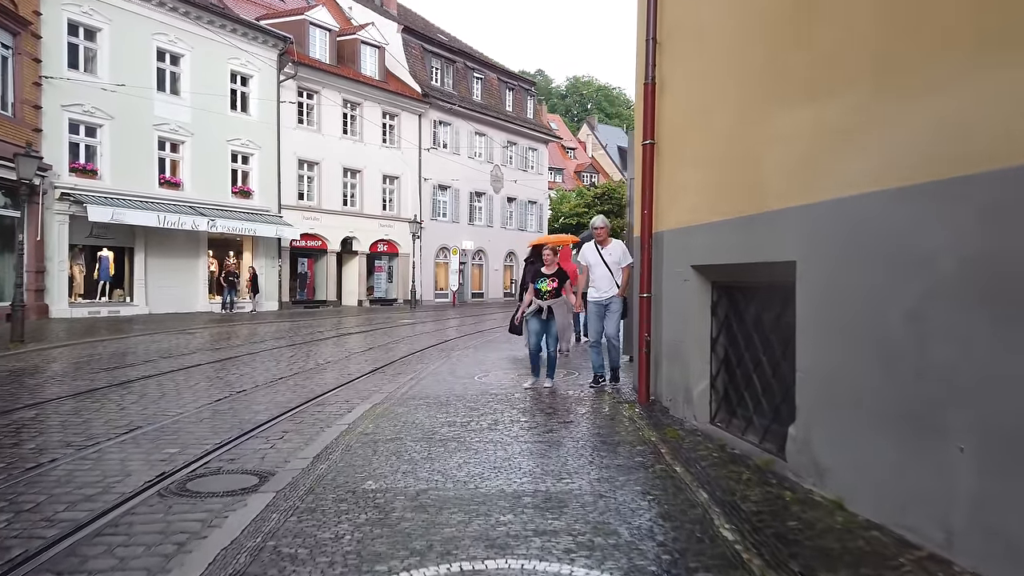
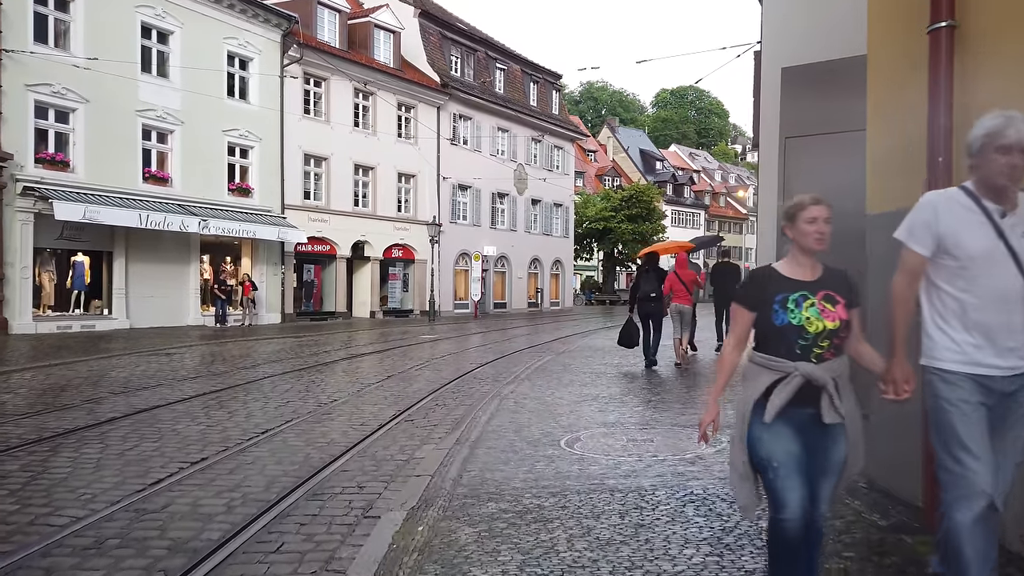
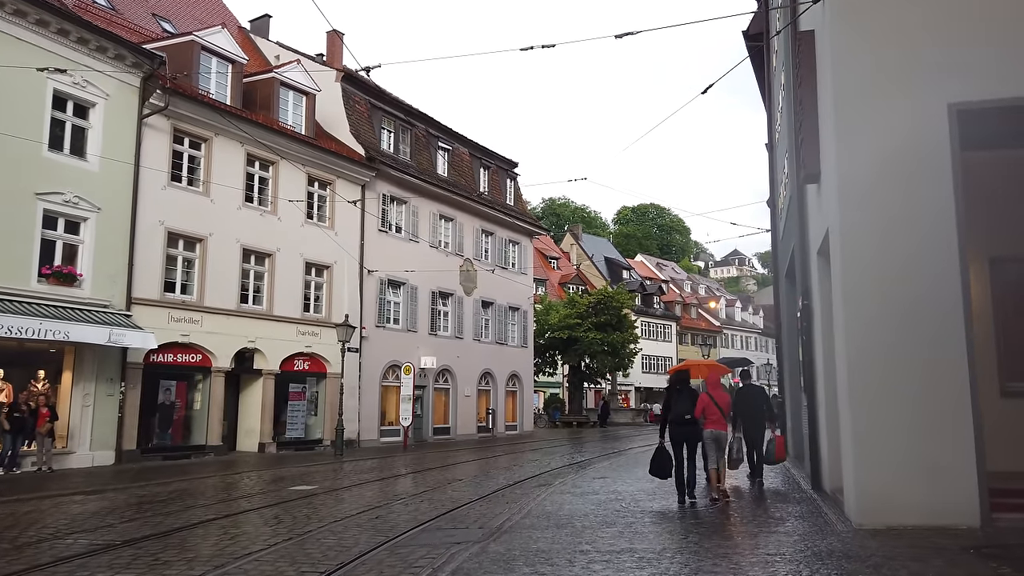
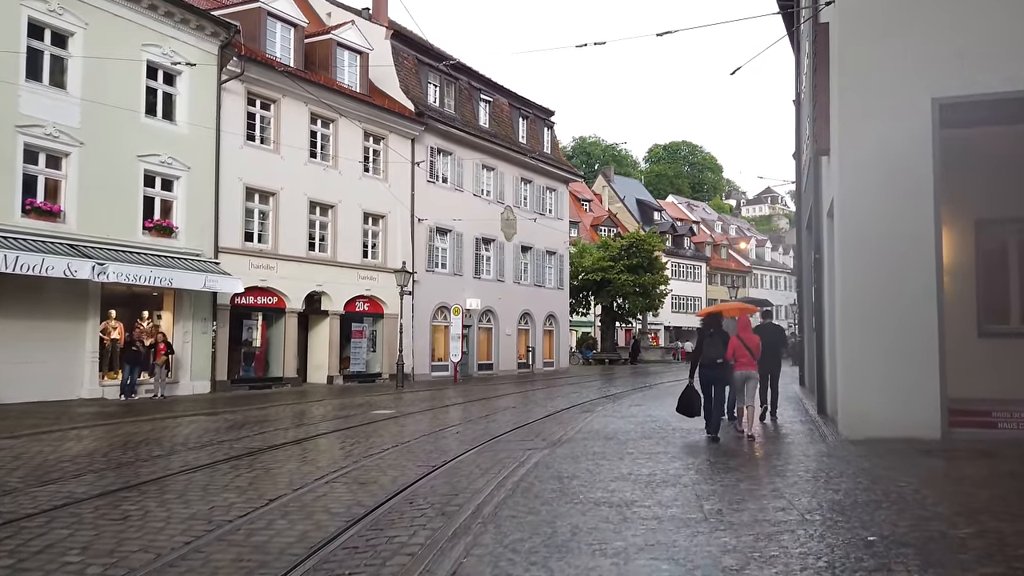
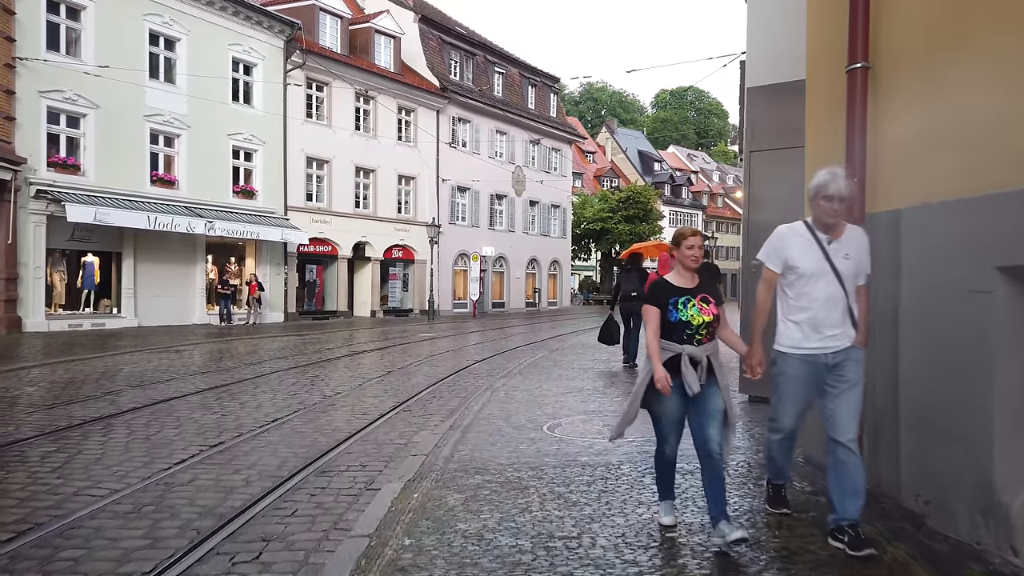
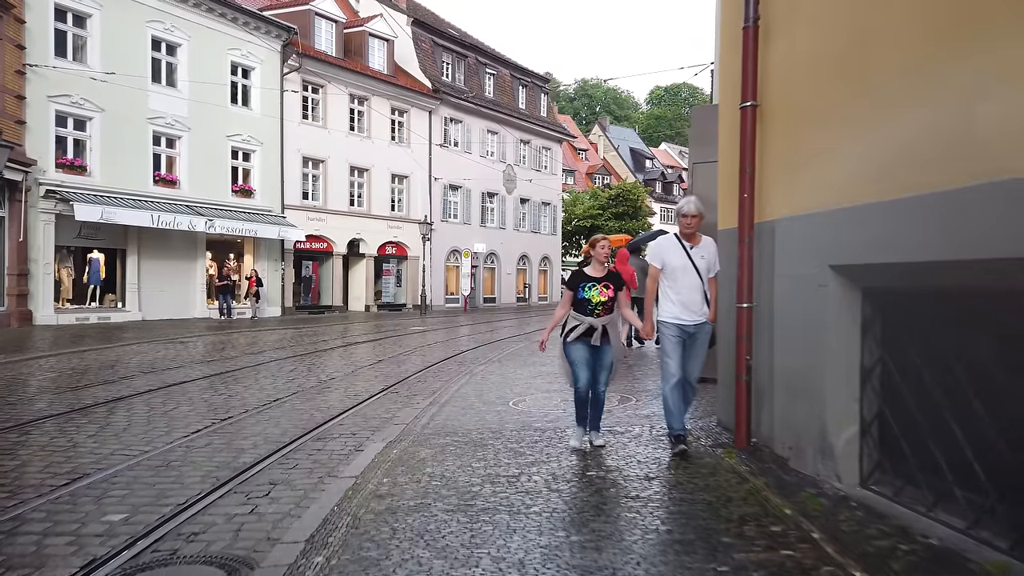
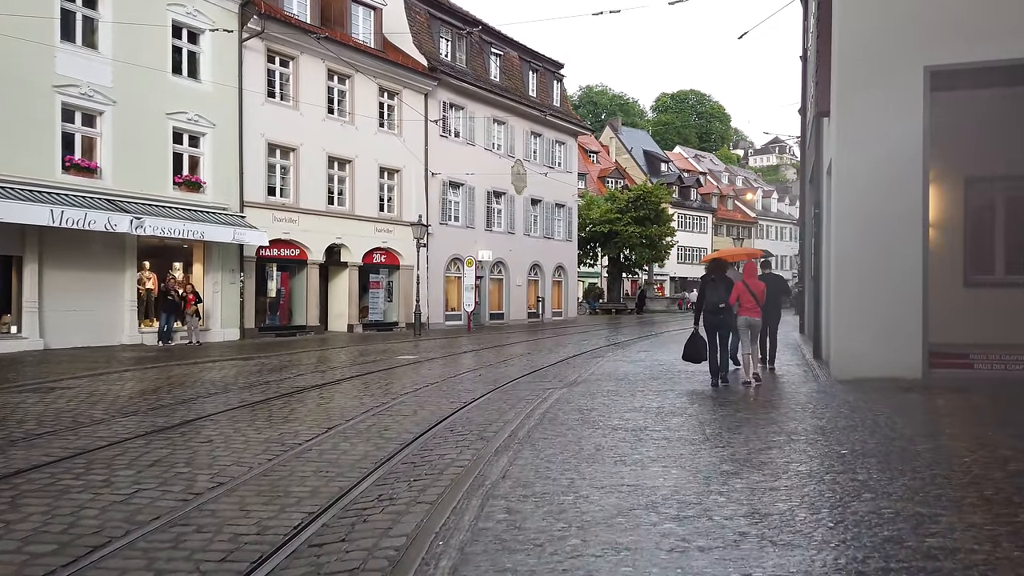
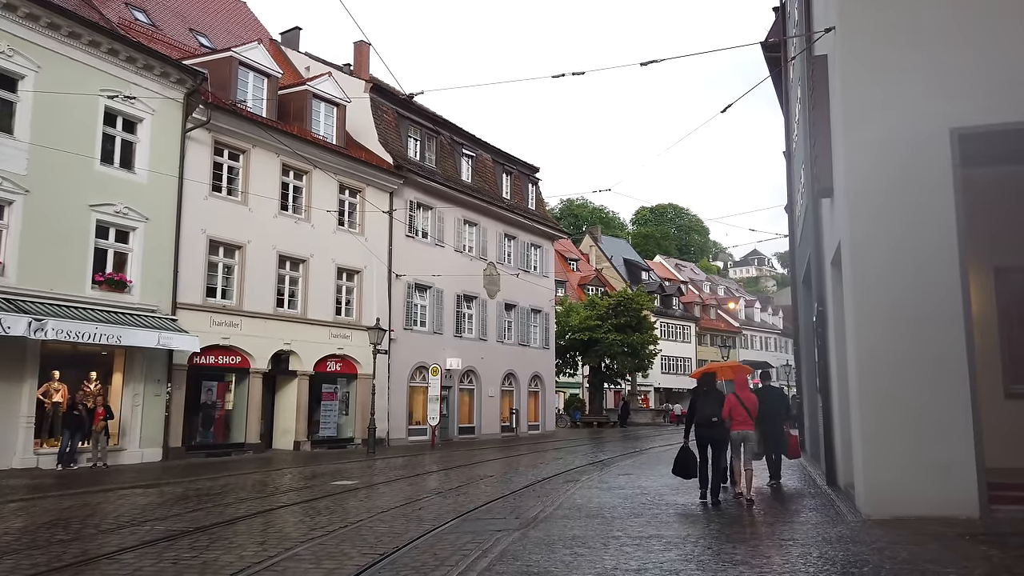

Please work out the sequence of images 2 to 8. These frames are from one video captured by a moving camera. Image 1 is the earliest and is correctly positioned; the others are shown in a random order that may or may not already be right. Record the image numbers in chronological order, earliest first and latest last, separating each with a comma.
6, 5, 2, 7, 4, 8, 3
